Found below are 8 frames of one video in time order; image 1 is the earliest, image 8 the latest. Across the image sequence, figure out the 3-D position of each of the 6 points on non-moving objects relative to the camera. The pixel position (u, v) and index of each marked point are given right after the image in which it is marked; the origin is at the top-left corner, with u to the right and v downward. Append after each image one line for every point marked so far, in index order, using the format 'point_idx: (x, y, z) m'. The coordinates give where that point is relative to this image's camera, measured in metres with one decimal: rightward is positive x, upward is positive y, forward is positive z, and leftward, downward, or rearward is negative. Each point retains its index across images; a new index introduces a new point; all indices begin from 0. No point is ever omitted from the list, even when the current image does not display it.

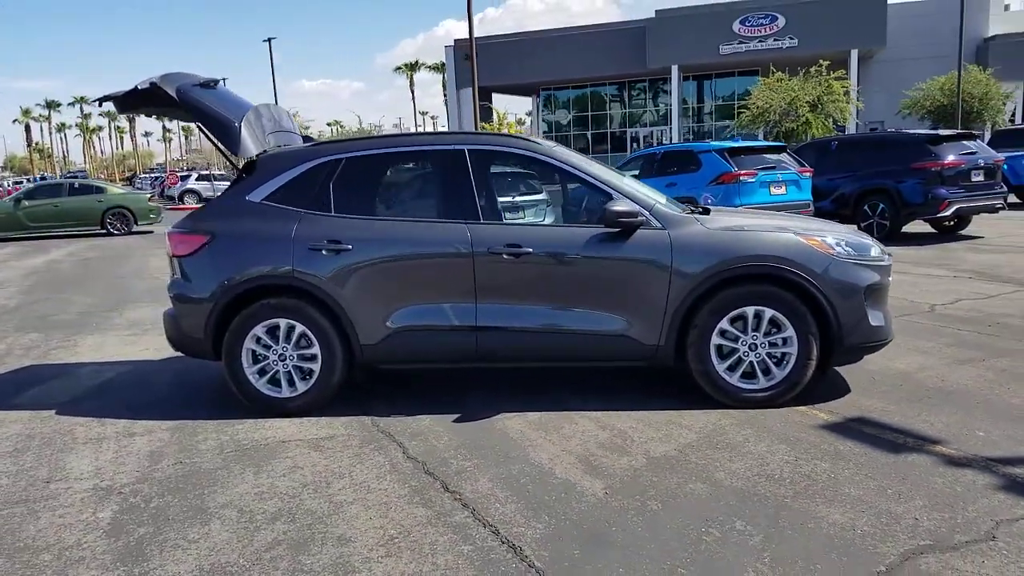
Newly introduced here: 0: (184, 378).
0: (-2.6, -0.7, +6.4) m
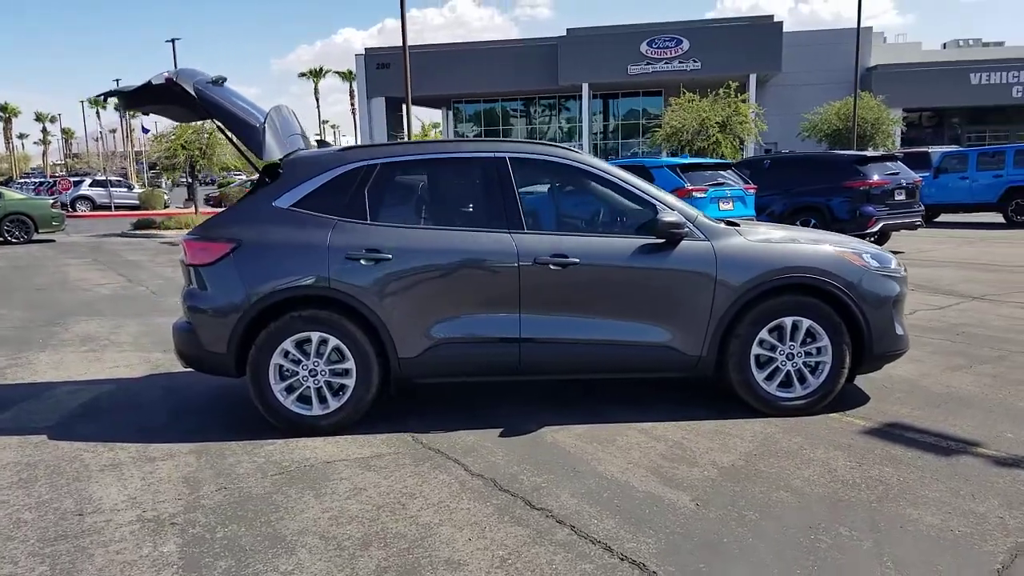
0: (-2.5, -0.8, +6.0) m
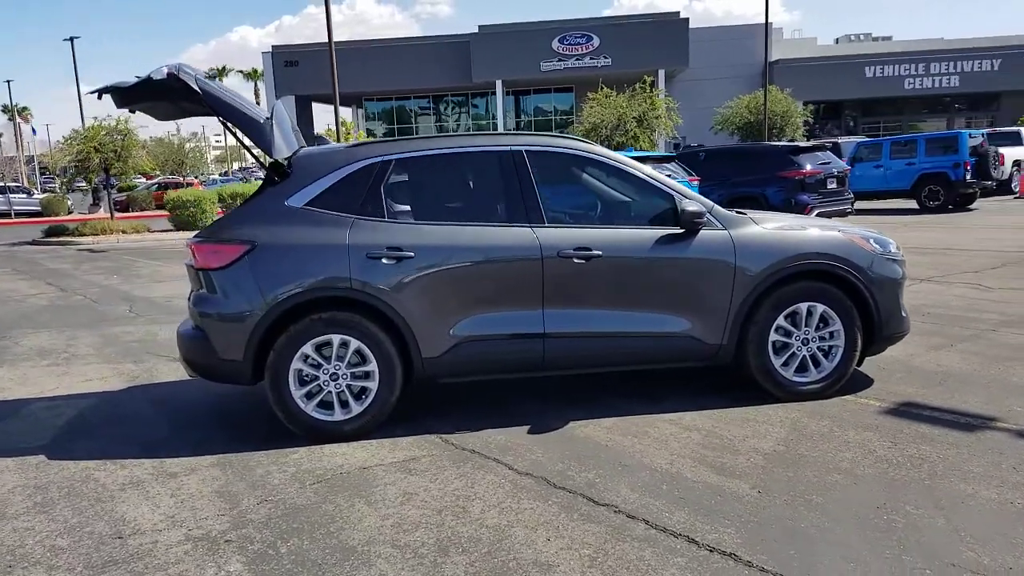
0: (-2.4, -0.8, +5.6) m
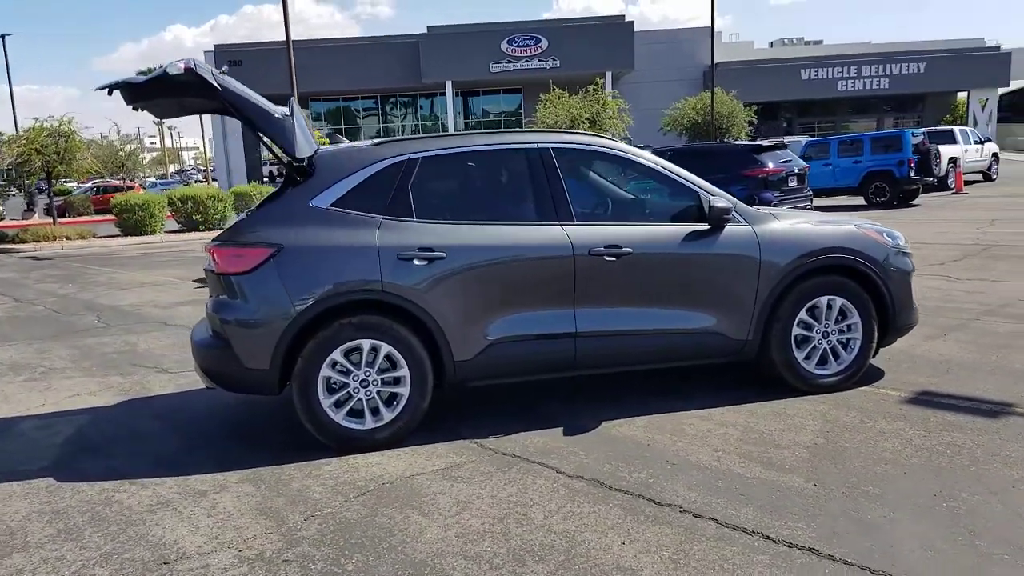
0: (-2.2, -0.9, +5.4) m
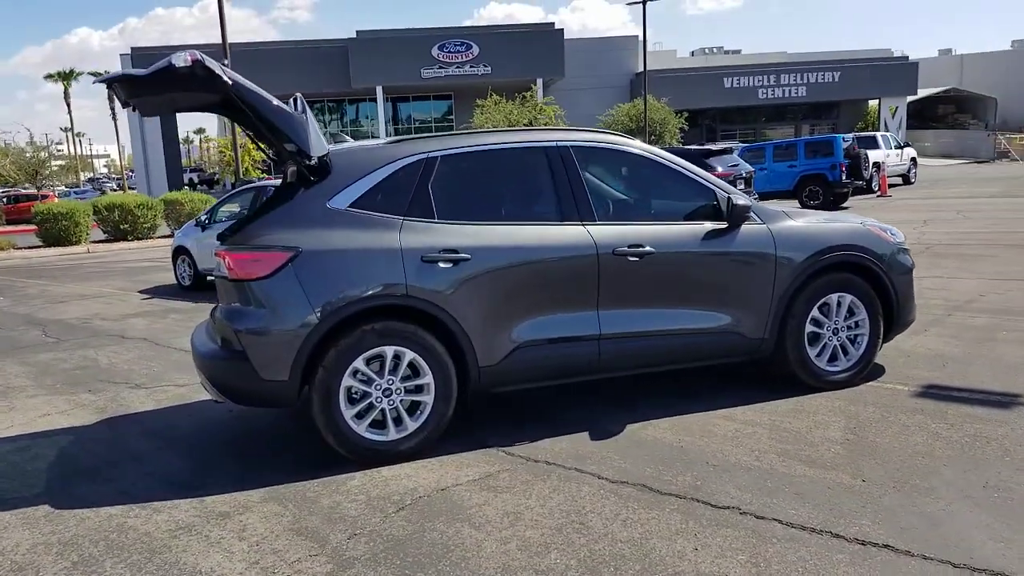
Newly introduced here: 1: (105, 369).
0: (-2.1, -0.9, +5.0) m
1: (-3.7, -0.7, +7.2) m
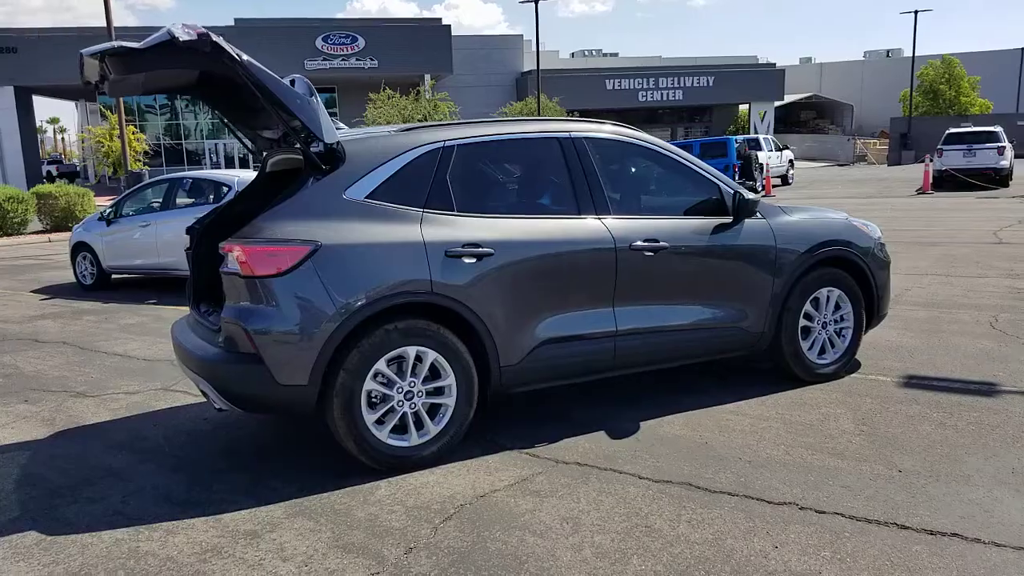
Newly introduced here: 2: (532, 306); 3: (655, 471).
0: (-2.0, -0.9, +4.5) m
1: (-3.9, -0.7, +6.4) m
2: (+0.1, -0.1, +4.4) m
3: (+0.7, -0.9, +4.0) m
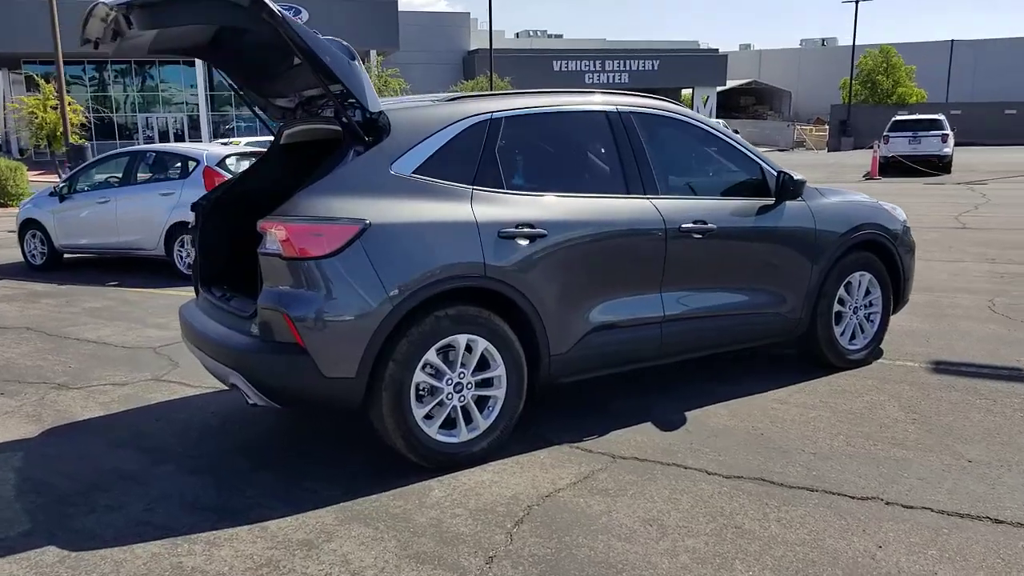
0: (-1.8, -0.8, +4.1) m
1: (-3.8, -0.6, +5.9) m
2: (+0.4, 0.0, +4.1) m
3: (+1.0, -0.9, +3.8) m
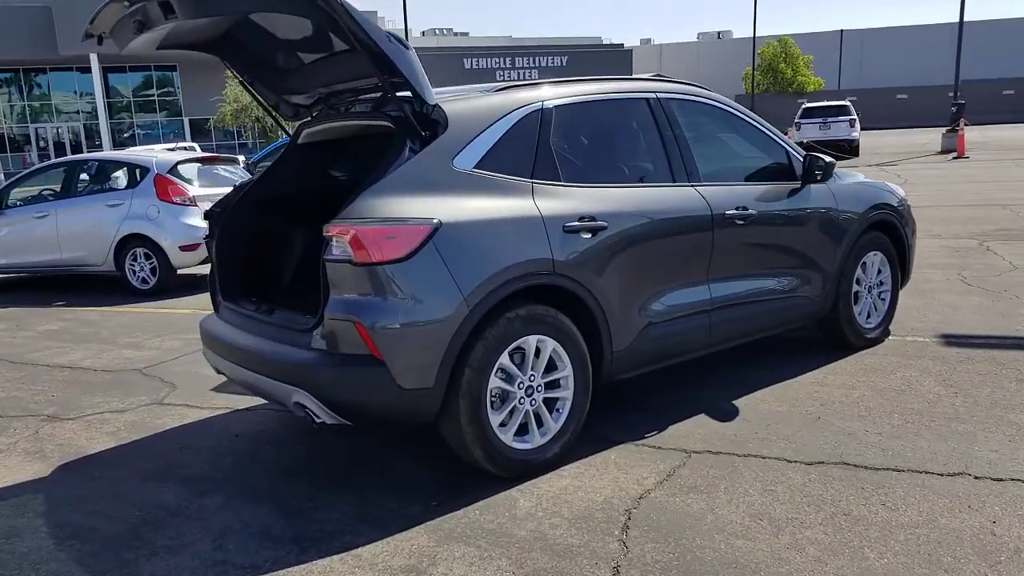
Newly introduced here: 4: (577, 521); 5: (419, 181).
0: (-1.4, -0.9, +3.8) m
1: (-3.6, -0.8, +5.3) m
2: (+0.6, 0.0, +4.0) m
3: (+1.4, -0.8, +3.8) m
4: (+0.2, -1.0, +3.2) m
5: (-0.4, +0.5, +3.4) m
